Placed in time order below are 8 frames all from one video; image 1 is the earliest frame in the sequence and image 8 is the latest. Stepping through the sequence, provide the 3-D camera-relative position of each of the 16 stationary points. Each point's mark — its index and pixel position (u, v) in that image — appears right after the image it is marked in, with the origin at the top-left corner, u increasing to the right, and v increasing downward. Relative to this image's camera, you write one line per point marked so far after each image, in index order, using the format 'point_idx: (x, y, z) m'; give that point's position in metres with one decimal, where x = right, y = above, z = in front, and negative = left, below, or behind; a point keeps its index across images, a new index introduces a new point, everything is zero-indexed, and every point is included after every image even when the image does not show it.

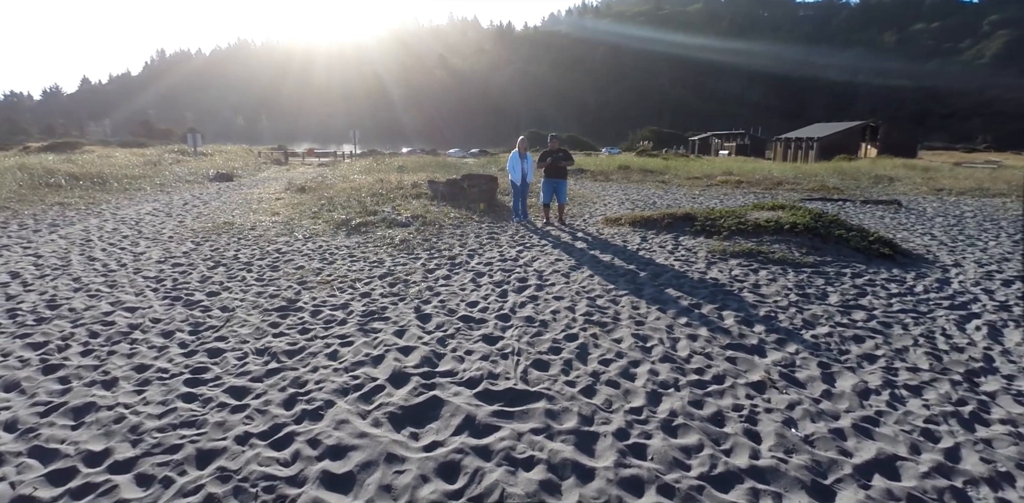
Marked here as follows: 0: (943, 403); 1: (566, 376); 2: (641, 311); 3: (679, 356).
0: (+2.7, -0.9, +3.3) m
1: (+0.4, -0.8, +3.5) m
2: (+1.2, -0.5, +4.7) m
3: (+1.2, -0.8, +3.8) m
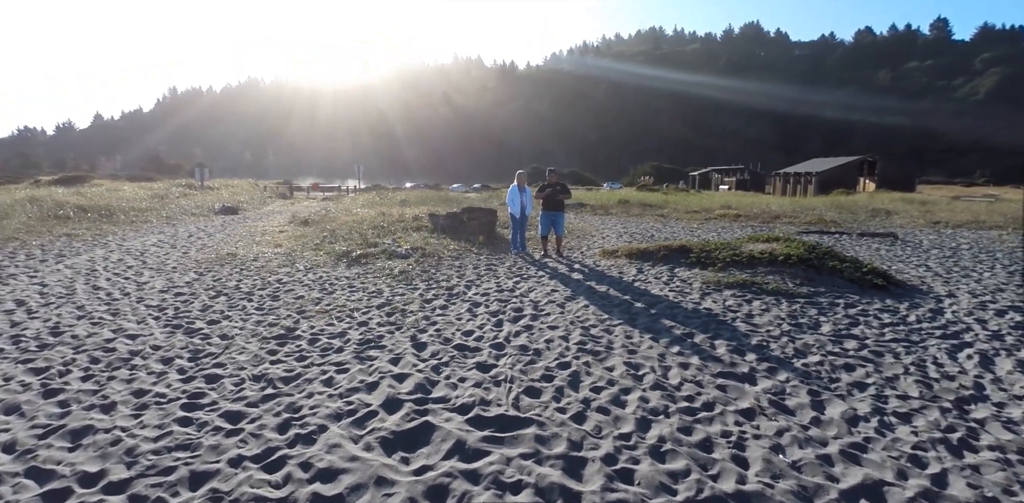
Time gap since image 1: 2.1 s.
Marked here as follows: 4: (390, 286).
0: (+2.7, -1.1, +3.3) m
1: (+0.3, -1.0, +3.6) m
2: (+1.1, -0.8, +4.7) m
3: (+1.2, -1.0, +3.9) m
4: (-1.5, -0.5, +6.7) m
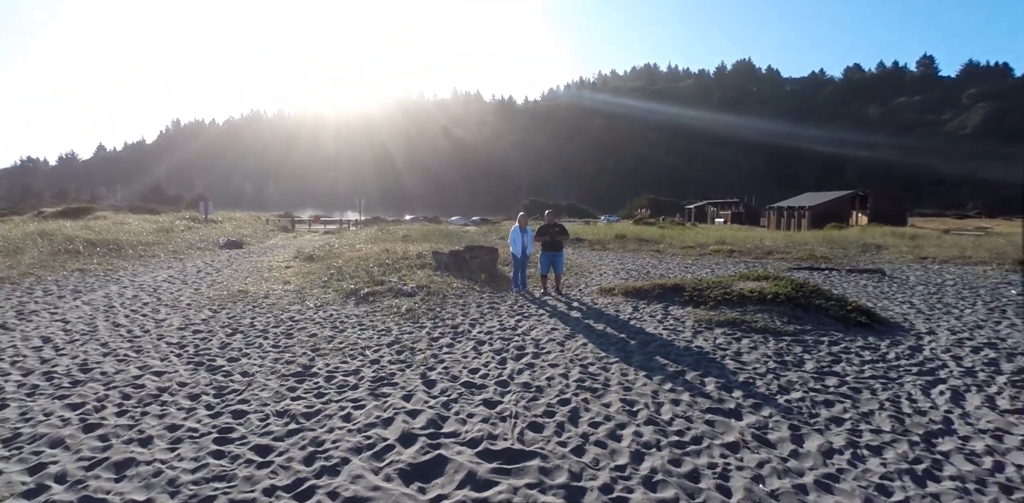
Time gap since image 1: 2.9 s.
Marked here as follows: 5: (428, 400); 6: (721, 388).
0: (+2.7, -1.4, +3.6) m
1: (+0.3, -1.4, +3.9) m
2: (+1.1, -1.2, +5.1) m
3: (+1.2, -1.3, +4.2) m
4: (-1.5, -1.0, +7.0) m
5: (-0.7, -1.3, +4.6) m
6: (+1.9, -1.3, +4.8) m
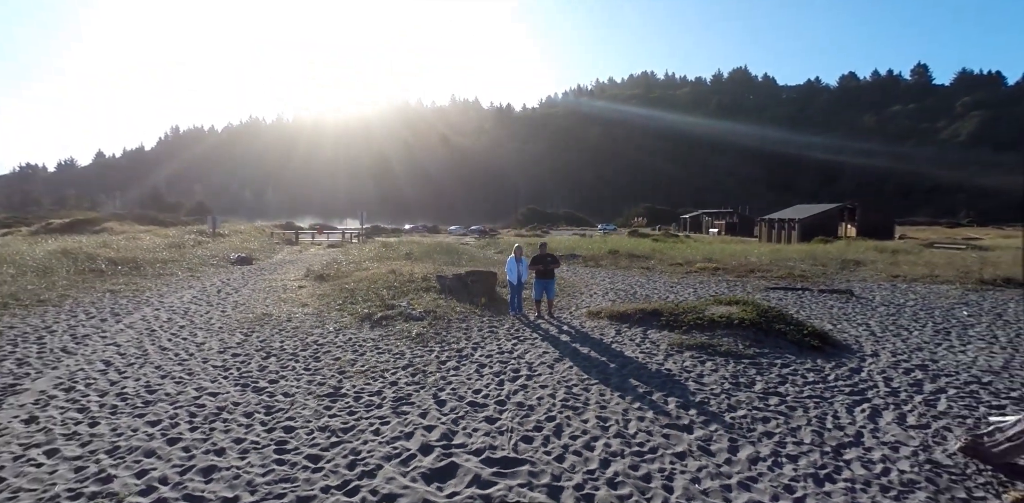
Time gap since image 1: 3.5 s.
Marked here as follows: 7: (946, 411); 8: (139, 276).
0: (+2.7, -1.9, +4.7) m
1: (+0.3, -1.8, +4.9) m
2: (+1.1, -1.7, +6.1) m
3: (+1.2, -1.8, +5.2) m
4: (-1.6, -1.5, +8.0) m
5: (-0.8, -1.8, +5.6) m
6: (+1.9, -1.7, +5.9) m
7: (+5.0, -1.8, +5.9) m
8: (-11.7, -0.8, +16.5) m
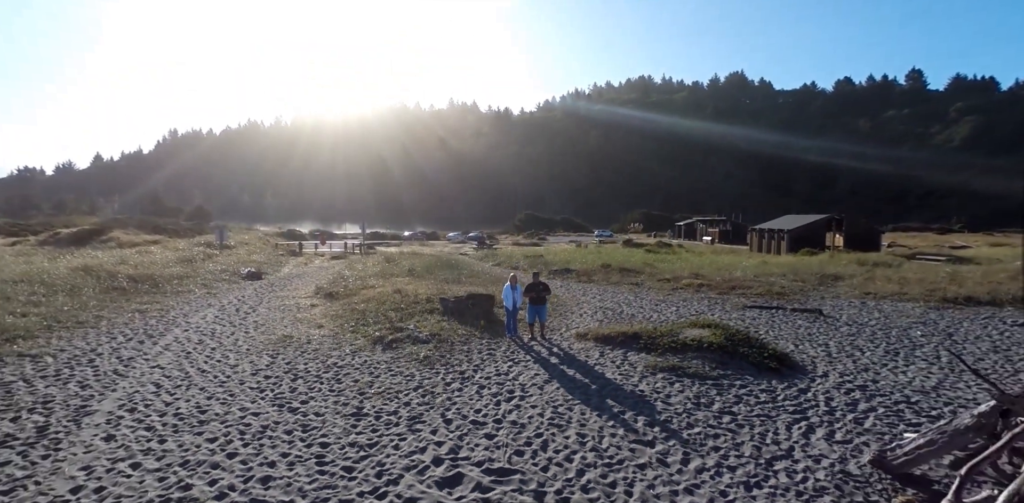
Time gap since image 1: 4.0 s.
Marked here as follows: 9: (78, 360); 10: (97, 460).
0: (+2.6, -2.5, +5.9) m
1: (+0.2, -2.4, +6.1) m
2: (+1.0, -2.3, +7.3) m
3: (+1.1, -2.4, +6.4) m
4: (-1.6, -2.1, +9.2) m
5: (-0.8, -2.4, +6.8) m
6: (+1.8, -2.3, +7.1) m
7: (+4.9, -2.4, +7.1) m
8: (-11.8, -1.4, +17.6) m
9: (-8.2, -2.1, +10.0) m
10: (-4.8, -2.4, +6.1) m
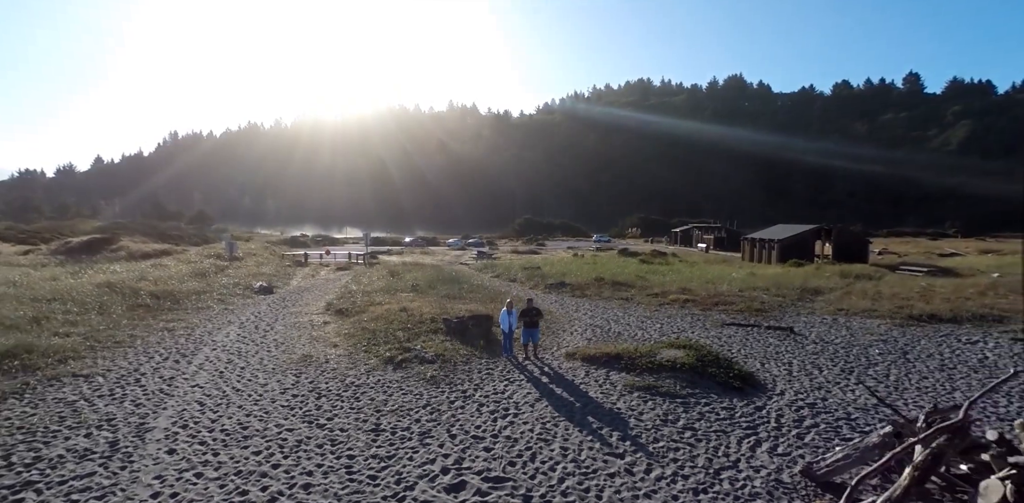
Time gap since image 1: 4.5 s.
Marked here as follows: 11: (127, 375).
0: (+2.5, -3.2, +7.2) m
1: (+0.2, -3.1, +7.5) m
2: (+1.0, -3.0, +8.7) m
3: (+1.0, -3.1, +7.8) m
4: (-1.7, -2.8, +10.6) m
5: (-0.9, -3.1, +8.2) m
6: (+1.7, -3.0, +8.4) m
7: (+4.8, -3.1, +8.5) m
8: (-11.9, -2.2, +18.9) m
9: (-8.3, -2.7, +11.3) m
10: (-4.9, -3.1, +7.5) m
11: (-8.5, -2.7, +11.5) m
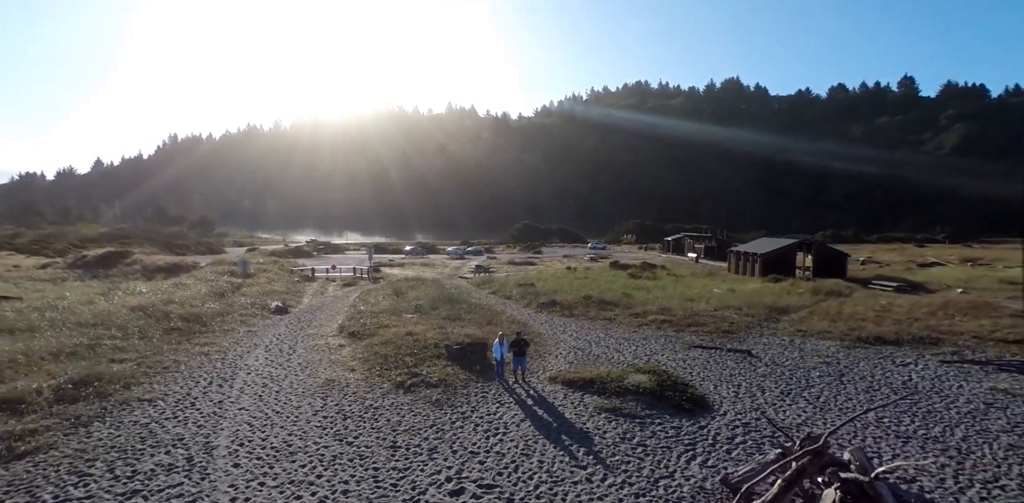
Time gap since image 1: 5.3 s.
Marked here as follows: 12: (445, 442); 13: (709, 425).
0: (+2.3, -4.3, +9.5) m
1: (-0.1, -4.3, +9.8) m
2: (+0.7, -4.1, +11.0) m
3: (+0.8, -4.2, +10.1) m
4: (-2.0, -3.9, +12.9) m
5: (-1.2, -4.2, +10.5) m
6: (+1.5, -4.2, +10.8) m
7: (+4.6, -4.2, +10.8) m
8: (-12.2, -3.3, +21.2) m
9: (-8.6, -3.9, +13.6) m
10: (-5.1, -4.3, +9.8) m
11: (-8.7, -3.9, +13.8) m
12: (-1.5, -4.1, +11.3) m
13: (+4.6, -4.1, +12.4) m
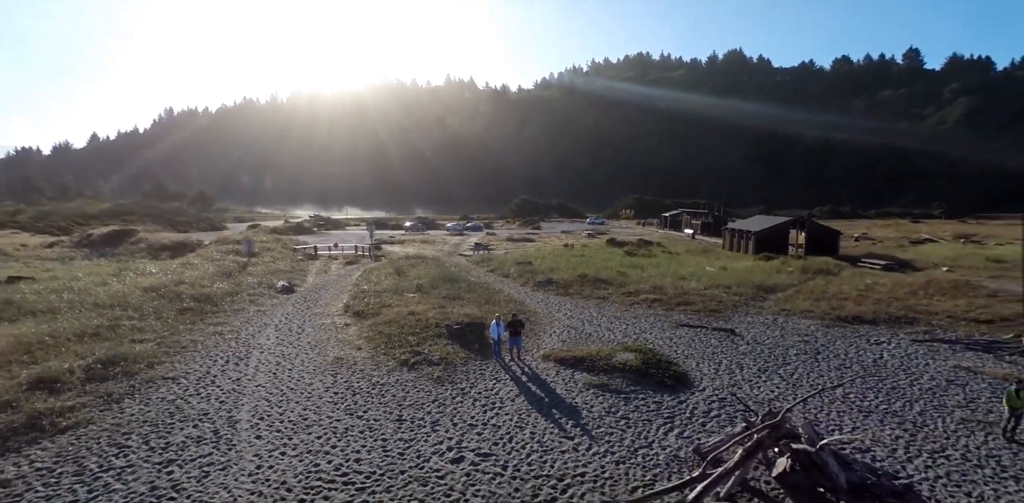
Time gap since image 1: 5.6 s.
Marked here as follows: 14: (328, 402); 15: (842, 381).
0: (+2.2, -4.2, +10.7) m
1: (-0.2, -4.1, +10.9) m
2: (+0.6, -3.9, +12.1) m
3: (+0.7, -4.1, +11.2) m
4: (-2.1, -3.6, +14.0) m
5: (-1.3, -4.0, +11.6) m
6: (+1.4, -4.0, +11.9) m
7: (+4.5, -4.0, +11.9) m
8: (-12.3, -2.6, +22.3) m
9: (-8.7, -3.6, +14.7) m
10: (-5.3, -4.1, +10.9) m
11: (-8.8, -3.6, +14.9) m
12: (-1.6, -3.9, +12.4) m
13: (+4.5, -3.9, +13.5) m
14: (-4.7, -3.8, +13.3) m
15: (+9.5, -3.7, +15.0) m
